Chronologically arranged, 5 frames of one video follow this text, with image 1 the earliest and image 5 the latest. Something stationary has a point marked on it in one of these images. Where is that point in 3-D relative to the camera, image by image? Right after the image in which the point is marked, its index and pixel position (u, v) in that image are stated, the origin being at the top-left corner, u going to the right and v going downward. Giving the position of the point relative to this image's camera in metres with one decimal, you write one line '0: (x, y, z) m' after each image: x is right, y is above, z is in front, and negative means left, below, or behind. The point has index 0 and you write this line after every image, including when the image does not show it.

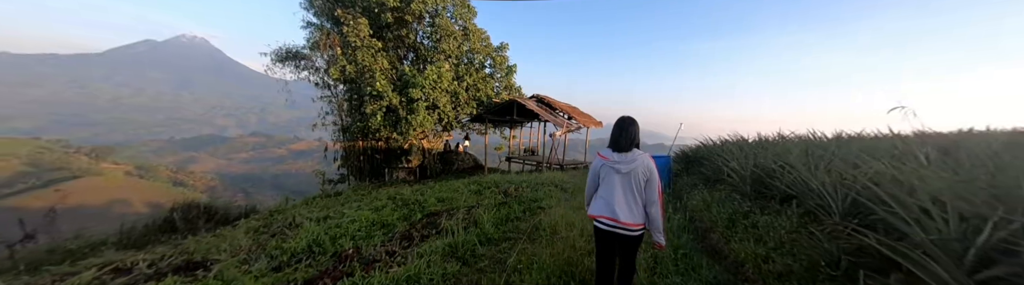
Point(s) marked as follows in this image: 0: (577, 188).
0: (+1.2, -0.8, +5.0) m
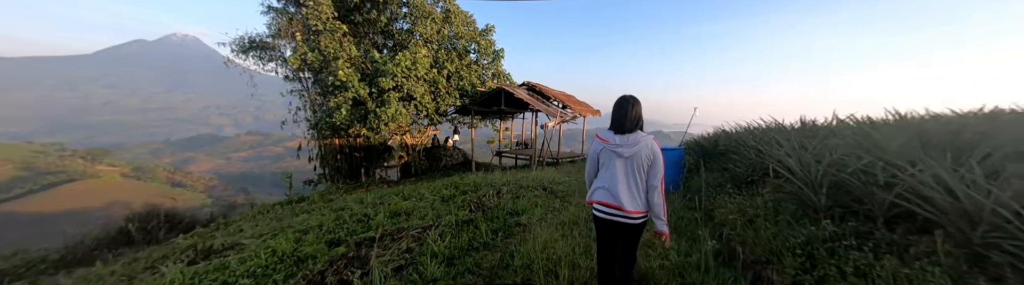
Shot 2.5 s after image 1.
0: (+0.8, -0.7, +4.1) m
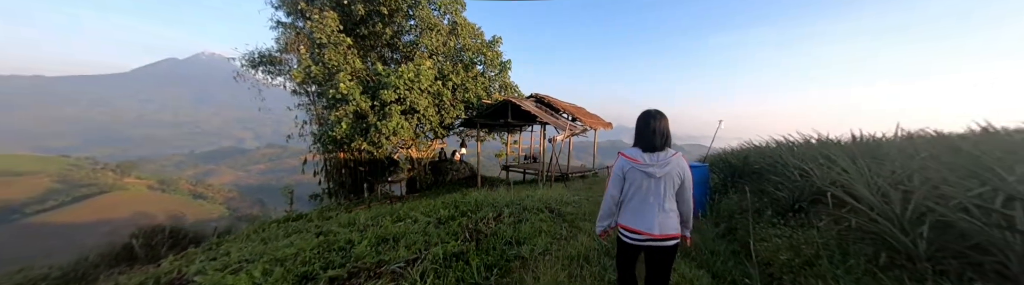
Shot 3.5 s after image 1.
0: (+0.9, -0.9, +3.6) m
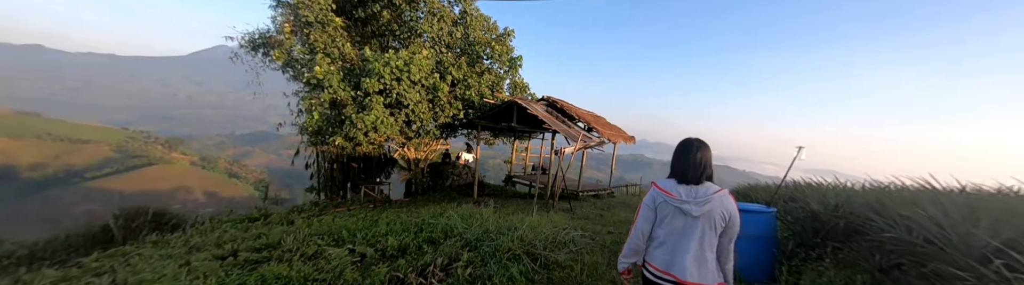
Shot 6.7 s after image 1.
0: (+0.6, -1.1, +2.4) m
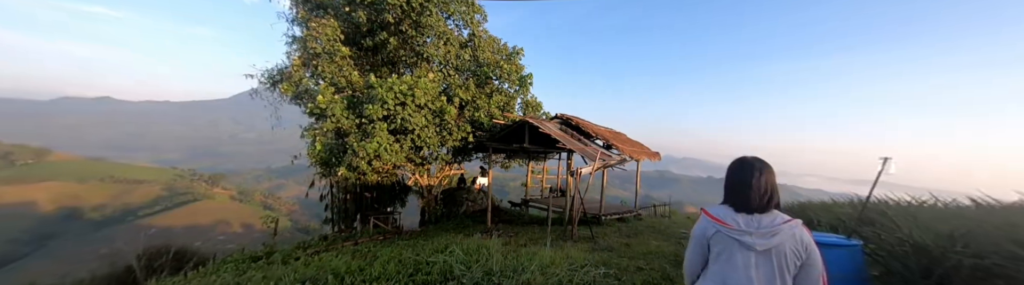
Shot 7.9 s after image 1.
0: (+0.6, -1.2, +1.8) m
